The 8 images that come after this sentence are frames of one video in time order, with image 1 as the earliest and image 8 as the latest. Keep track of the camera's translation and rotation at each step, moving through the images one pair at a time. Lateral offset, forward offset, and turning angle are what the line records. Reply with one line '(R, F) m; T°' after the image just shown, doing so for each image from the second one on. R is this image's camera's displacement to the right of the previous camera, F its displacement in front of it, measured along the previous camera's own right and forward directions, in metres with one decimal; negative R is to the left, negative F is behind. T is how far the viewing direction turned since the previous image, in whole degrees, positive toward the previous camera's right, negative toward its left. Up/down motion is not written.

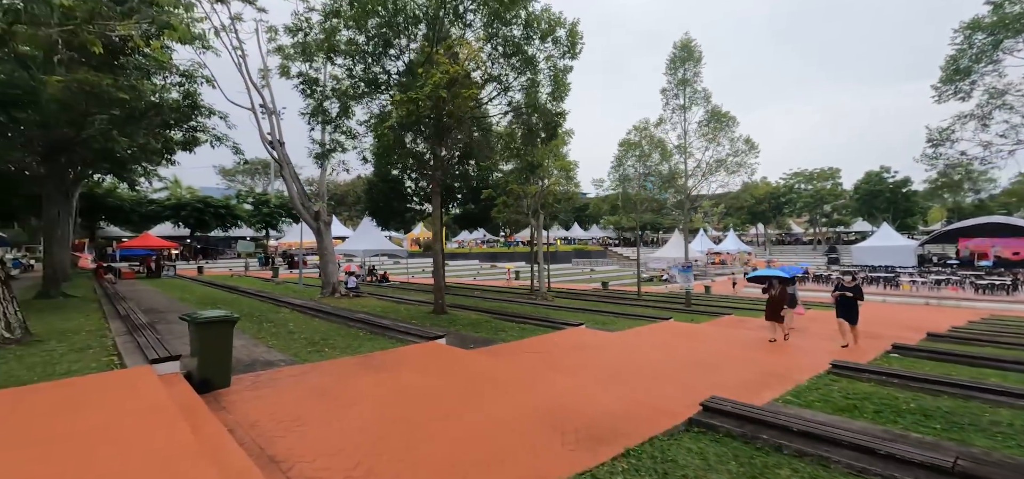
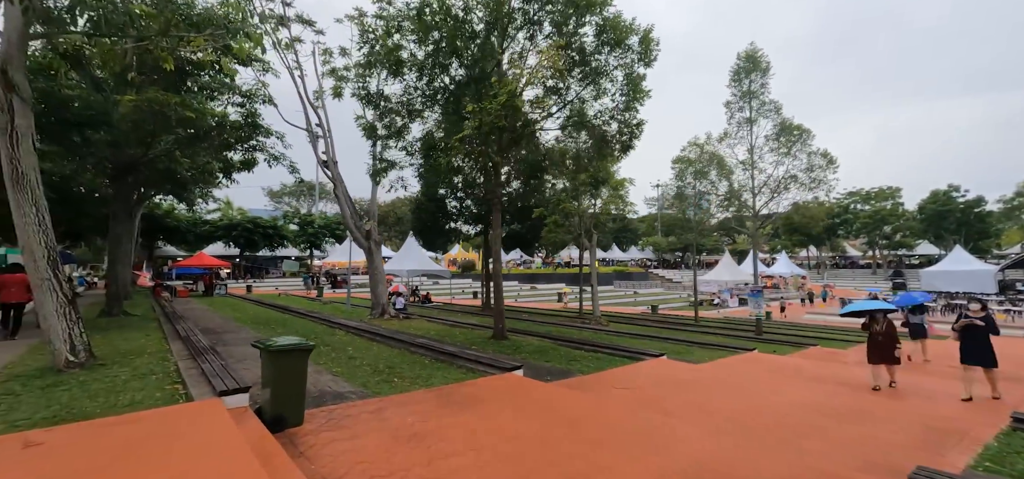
(-0.7, +0.7) m; -4°
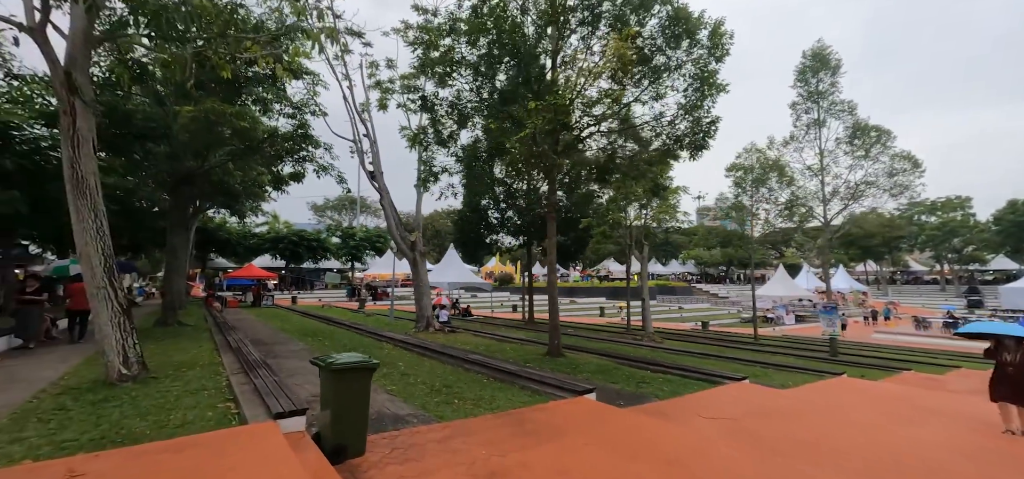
(-0.5, +0.6) m; -4°
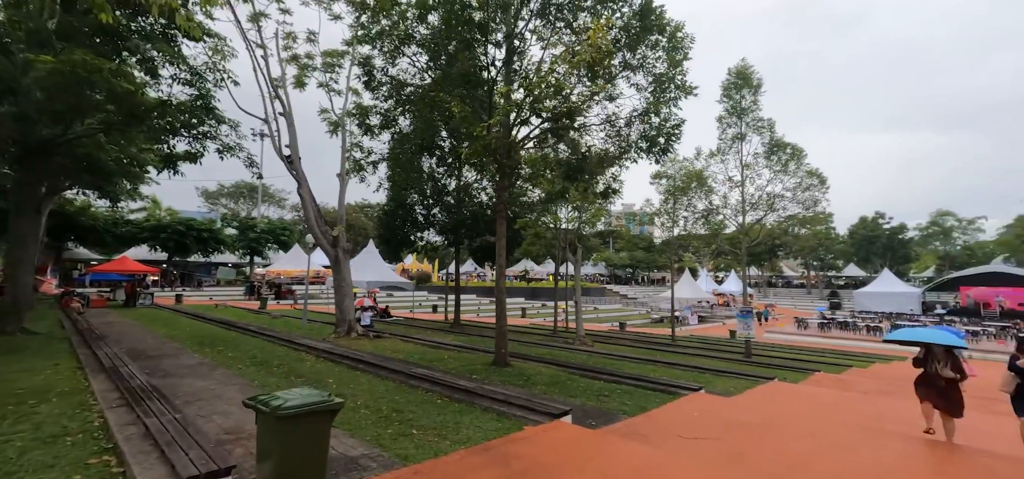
(-0.7, +0.9) m; +11°
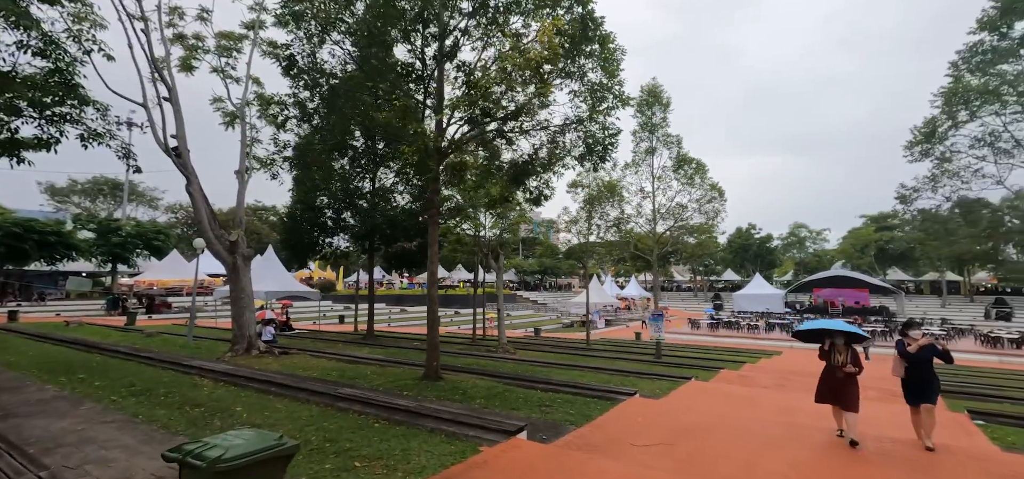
(-0.5, +0.4) m; +12°
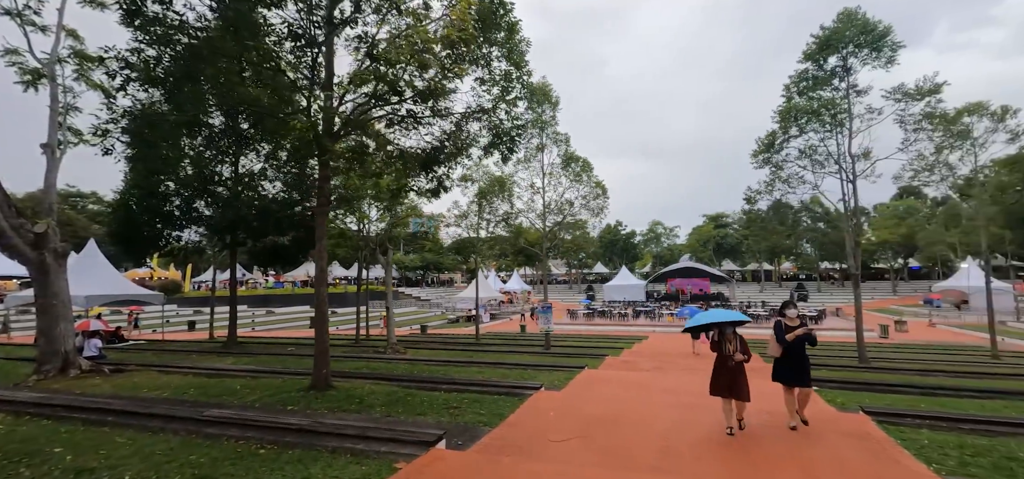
(-0.4, +0.5) m; +15°
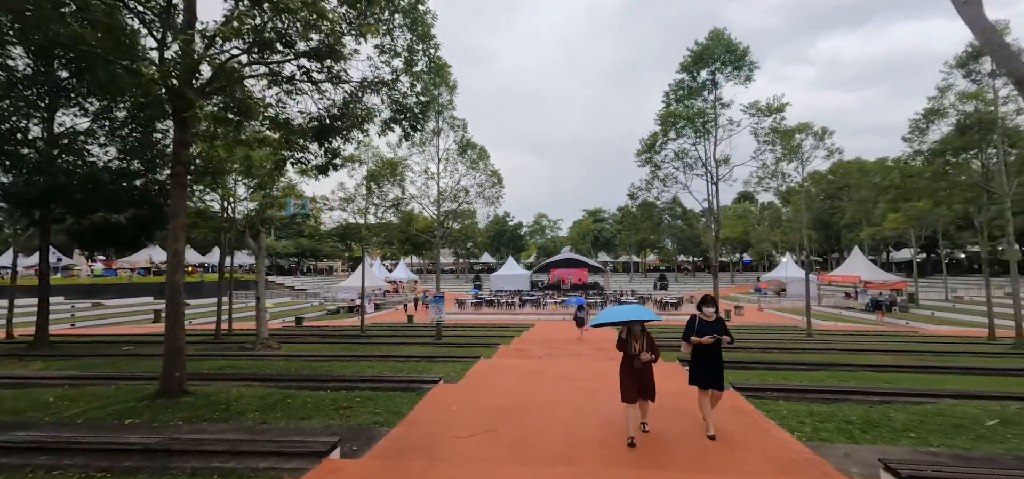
(-0.3, +0.4) m; +14°
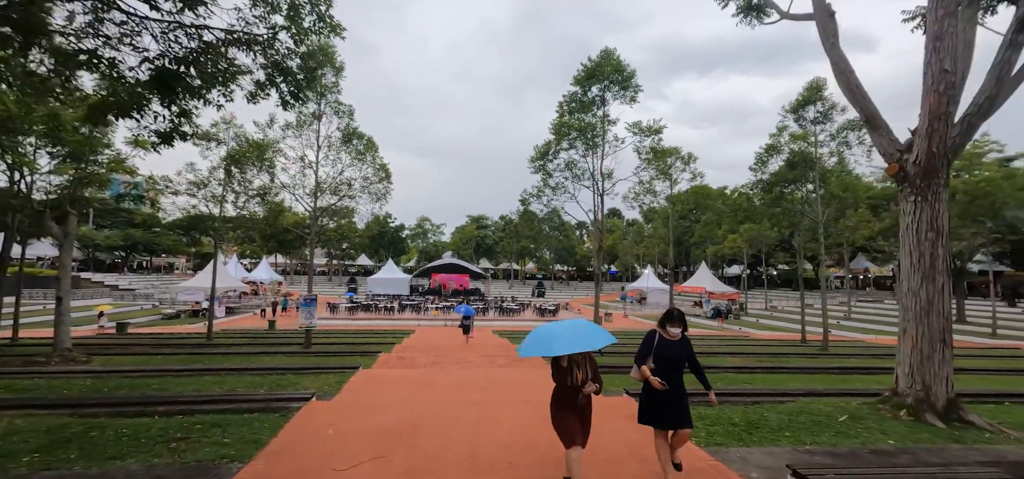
(-0.3, +0.8) m; +15°
